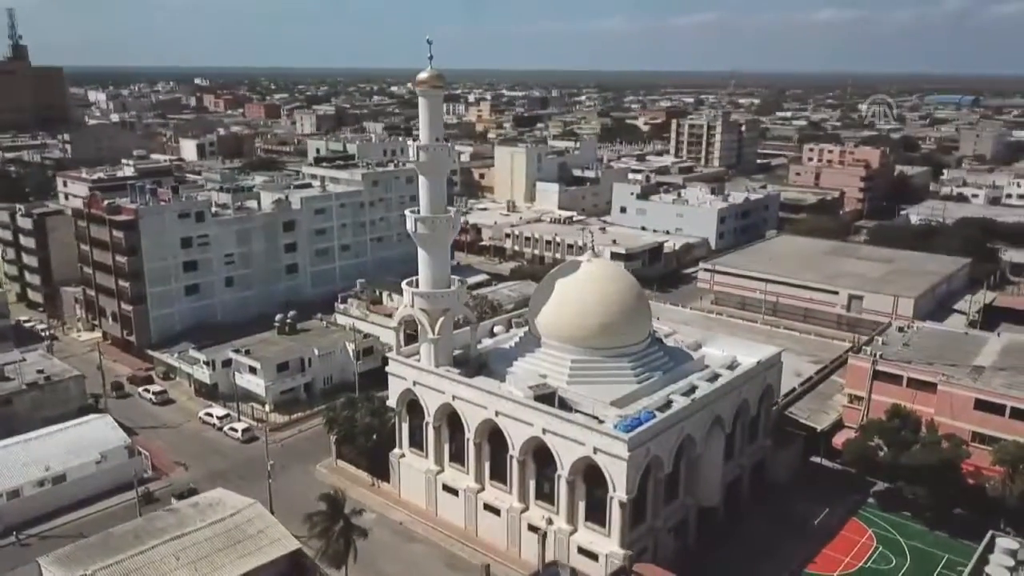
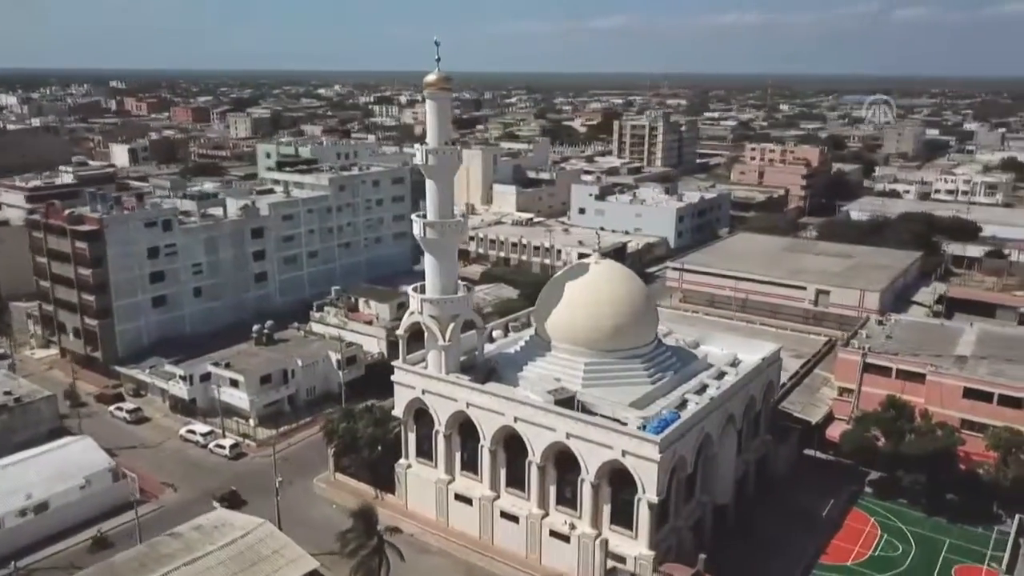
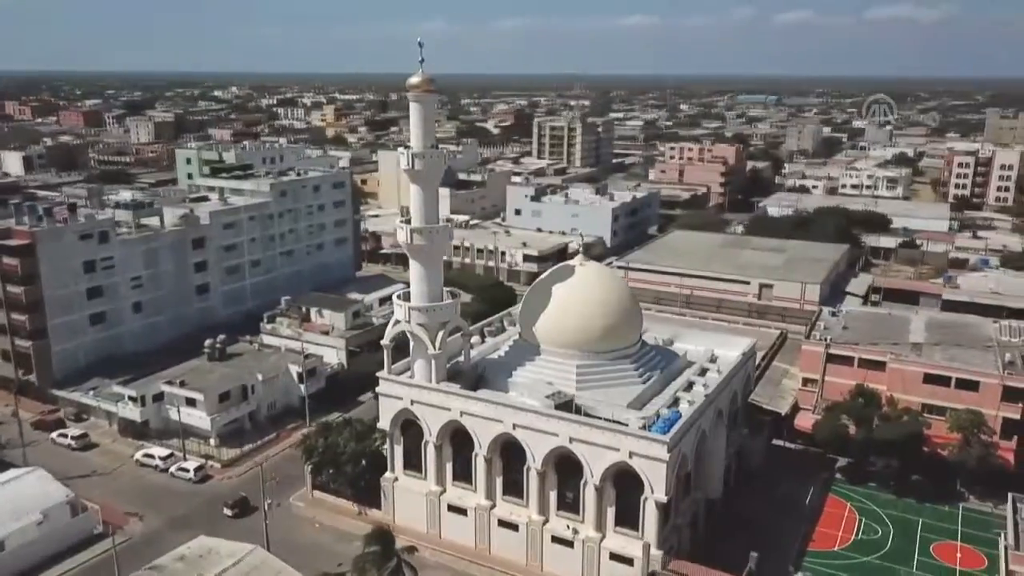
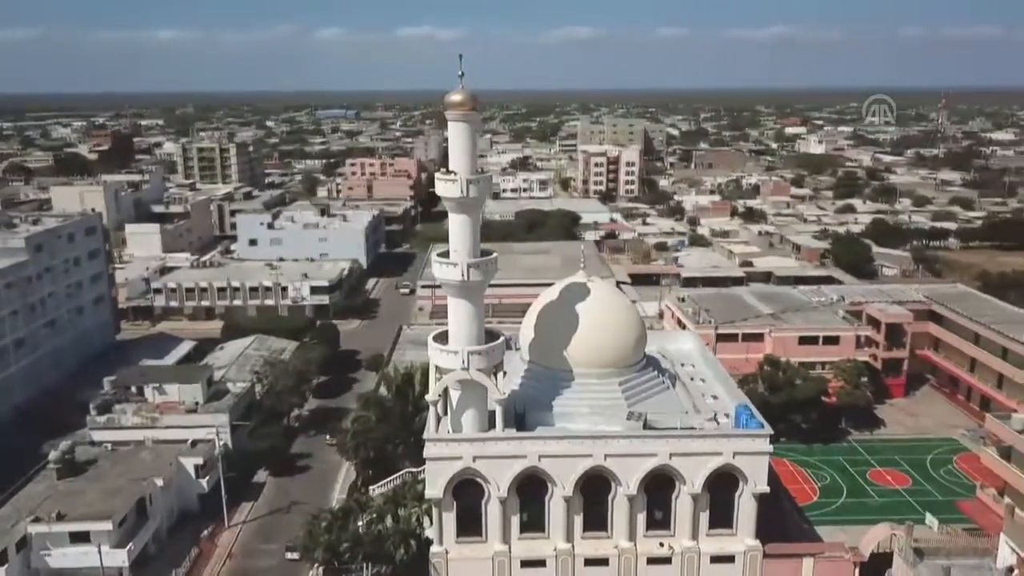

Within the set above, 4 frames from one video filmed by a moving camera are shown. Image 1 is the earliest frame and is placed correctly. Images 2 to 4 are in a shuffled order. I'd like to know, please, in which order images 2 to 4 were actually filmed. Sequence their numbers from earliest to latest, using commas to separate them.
2, 3, 4
